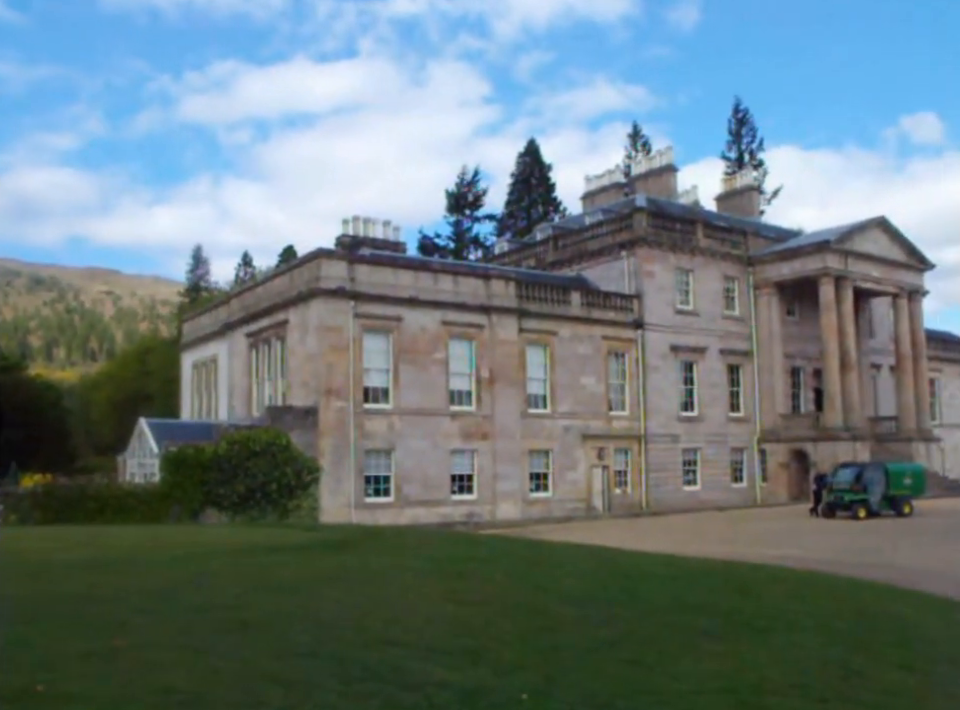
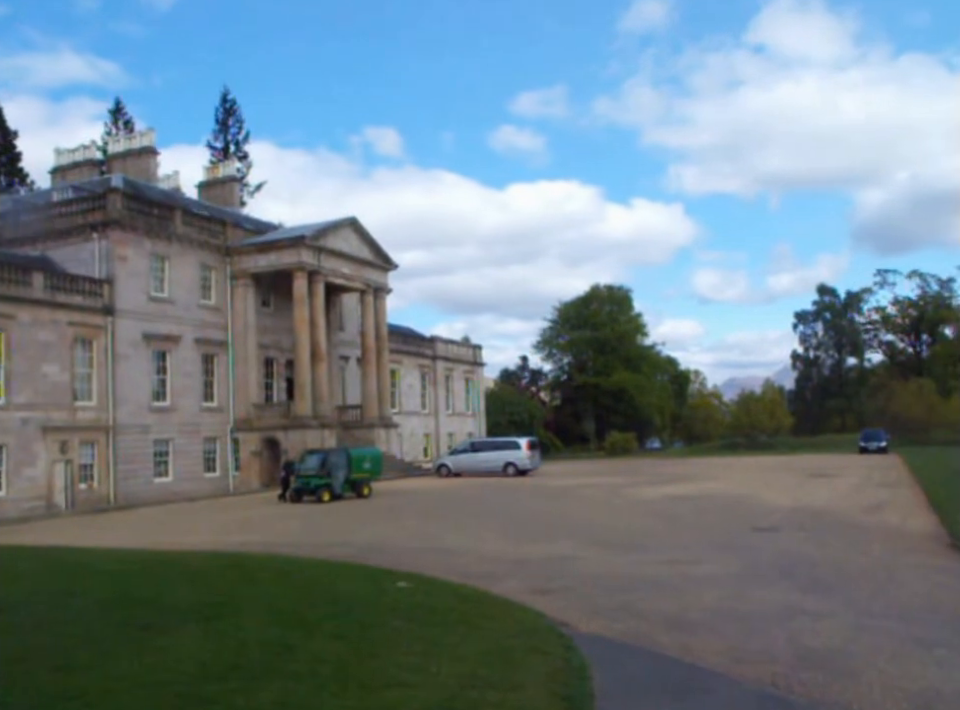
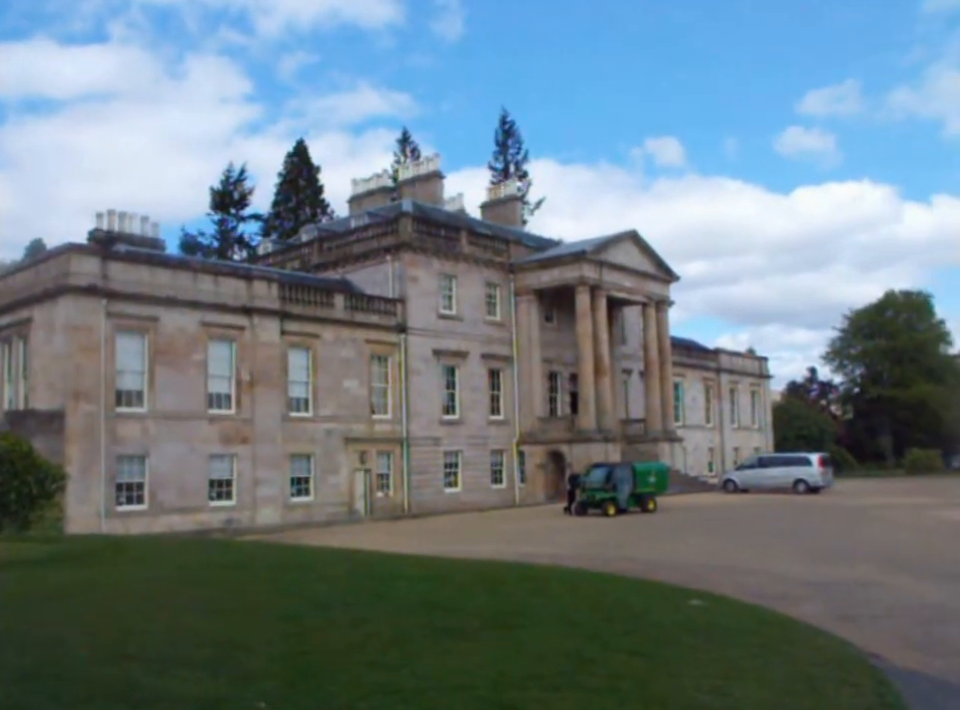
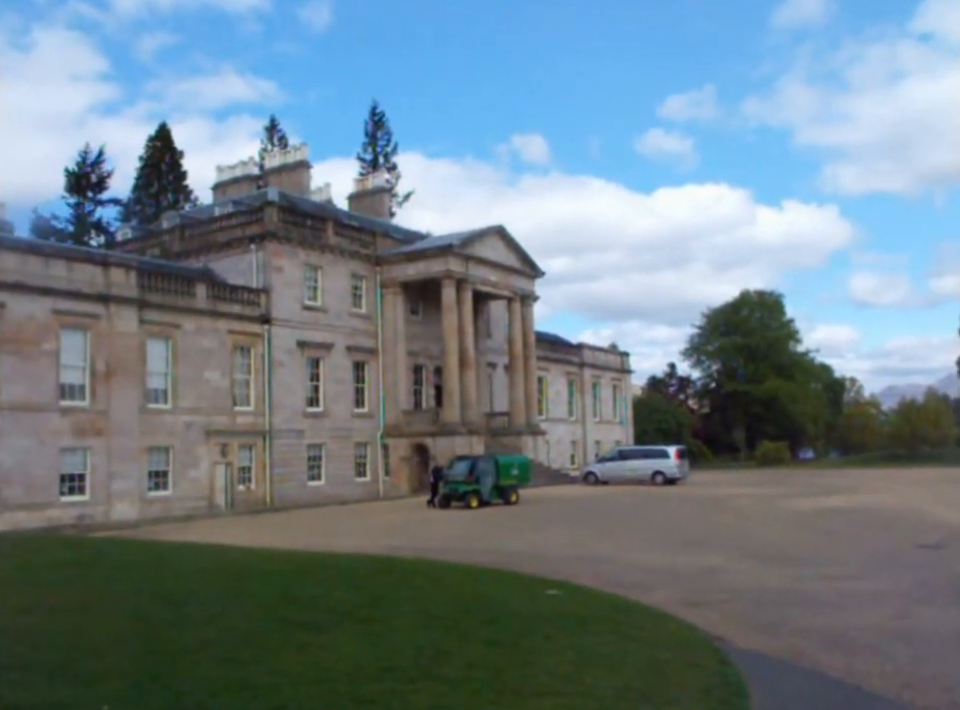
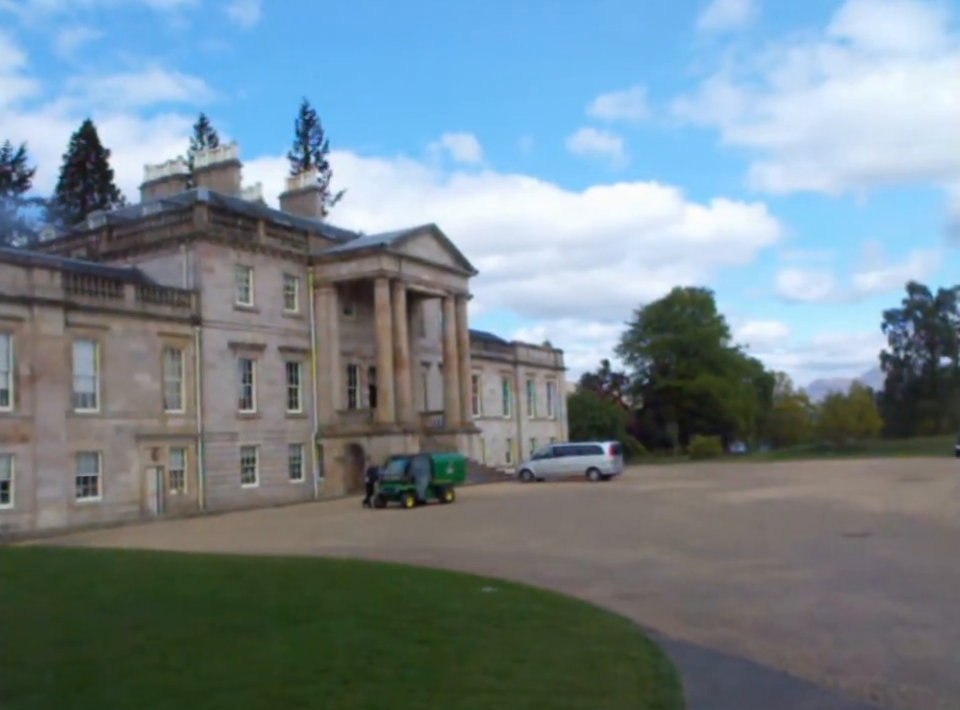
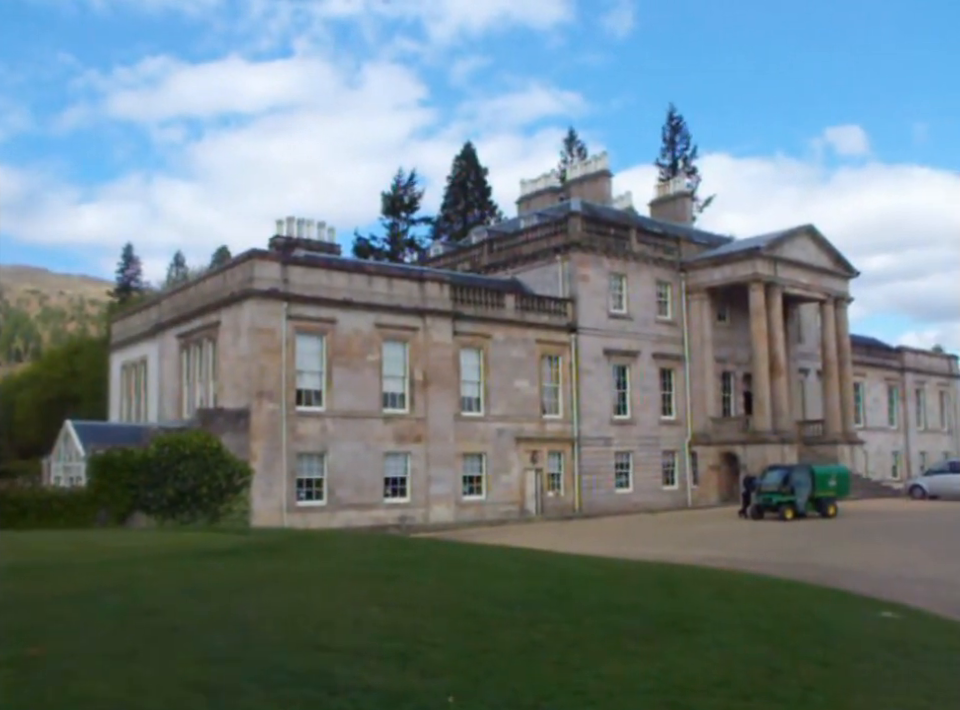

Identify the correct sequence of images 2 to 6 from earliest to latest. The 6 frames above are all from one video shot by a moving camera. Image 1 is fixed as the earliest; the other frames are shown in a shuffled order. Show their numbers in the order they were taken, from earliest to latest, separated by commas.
6, 3, 4, 5, 2
